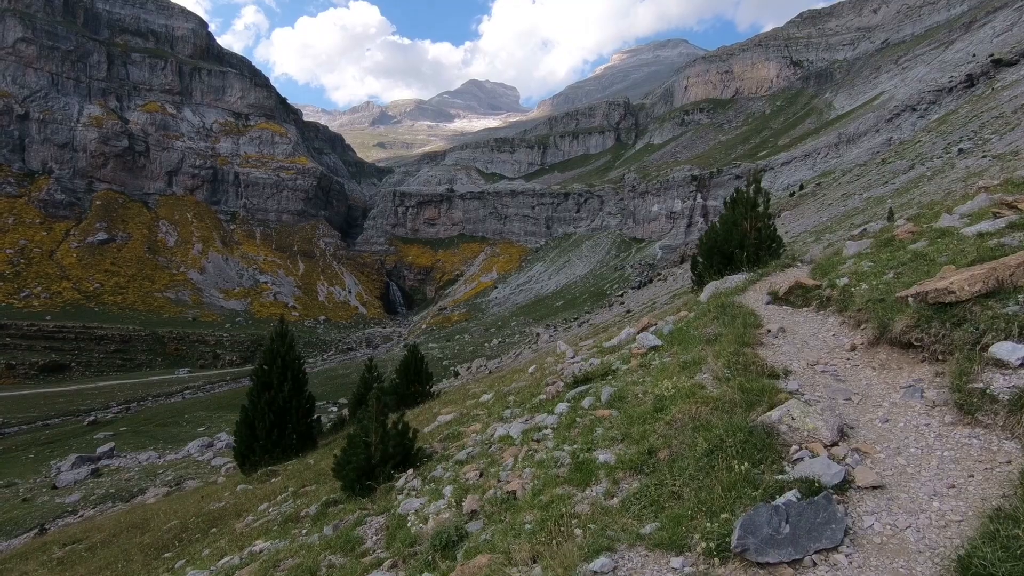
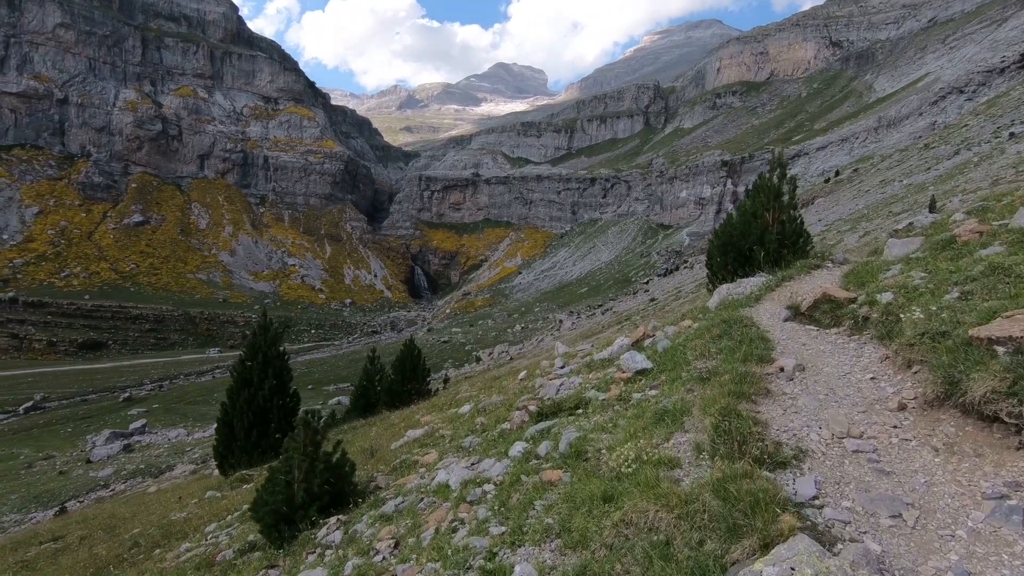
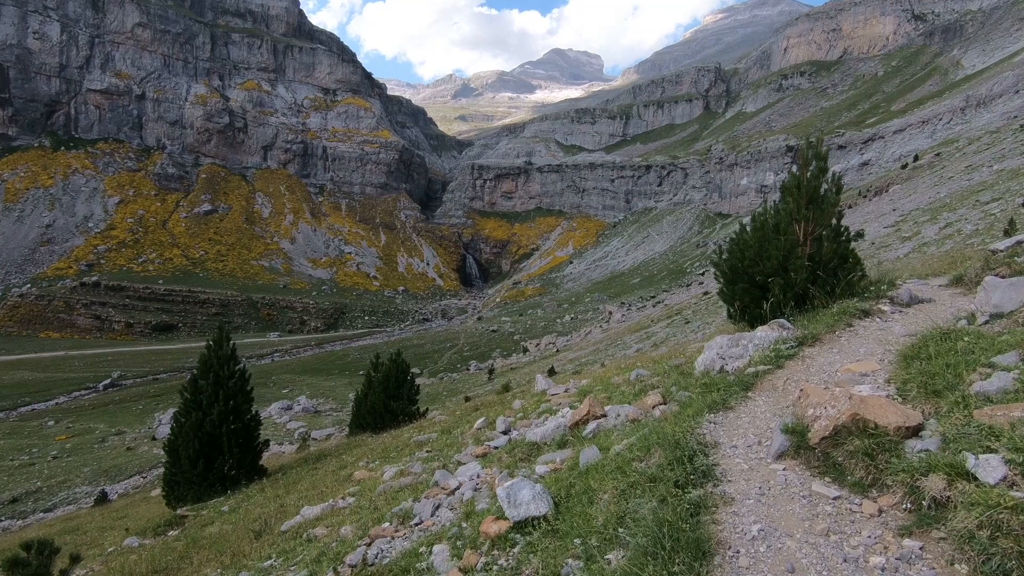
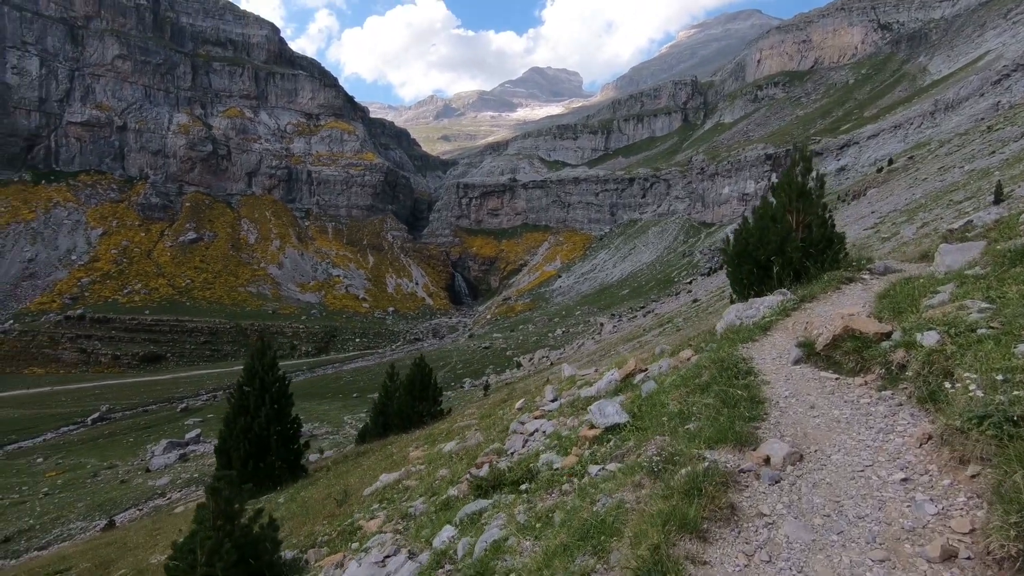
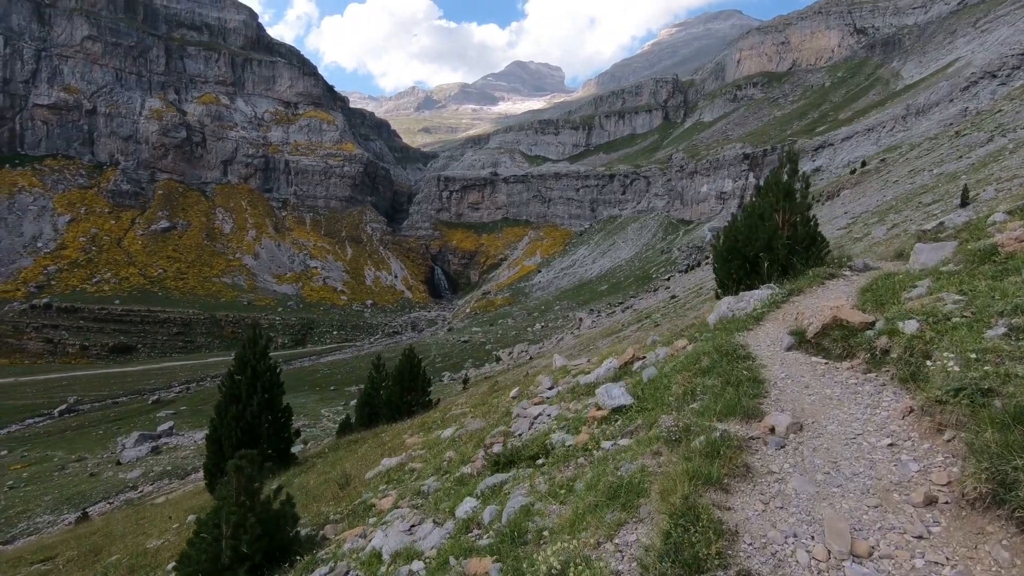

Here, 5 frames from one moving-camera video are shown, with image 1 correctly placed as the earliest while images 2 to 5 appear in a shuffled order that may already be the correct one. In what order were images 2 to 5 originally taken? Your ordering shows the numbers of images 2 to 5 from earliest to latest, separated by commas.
2, 5, 4, 3
